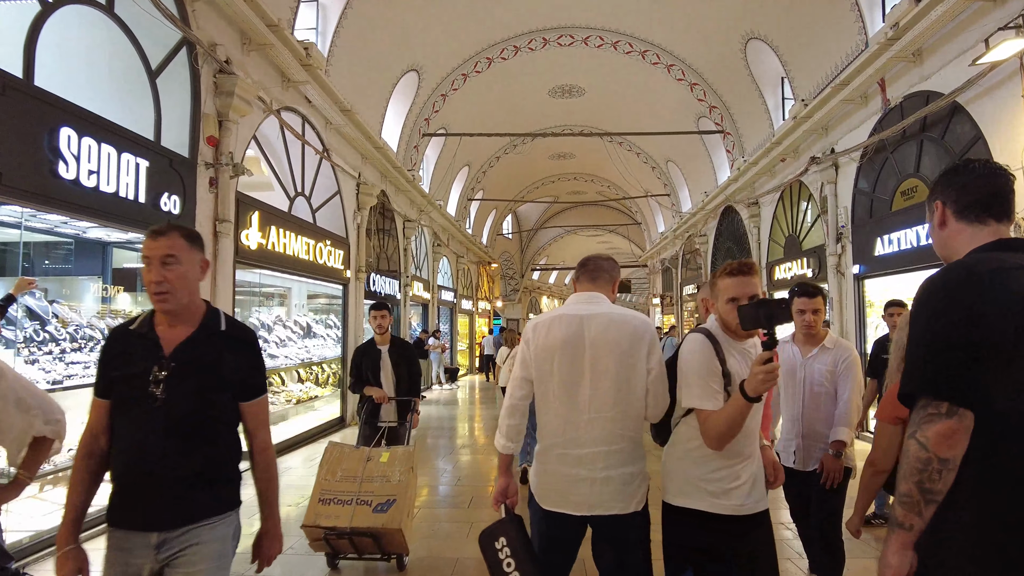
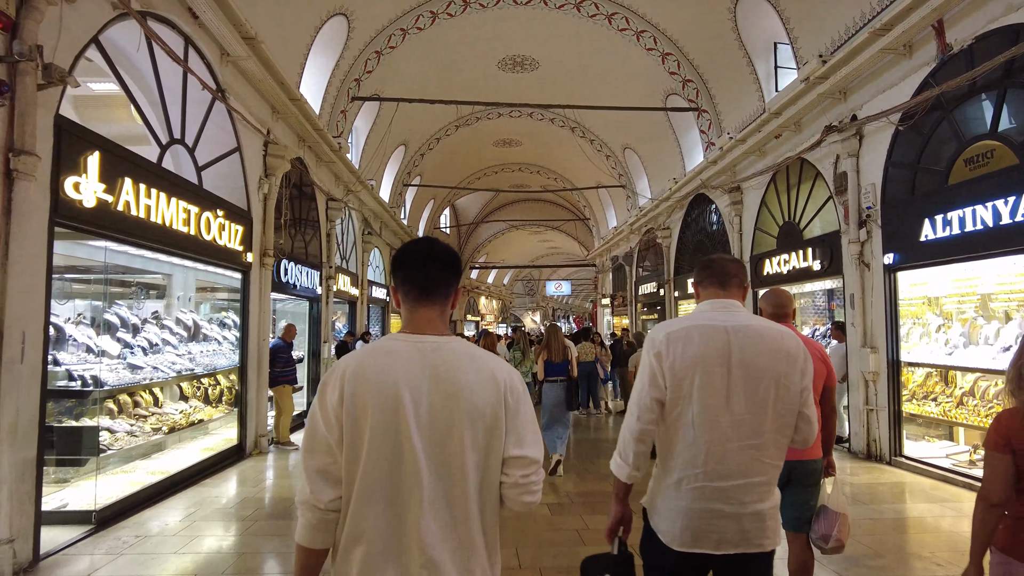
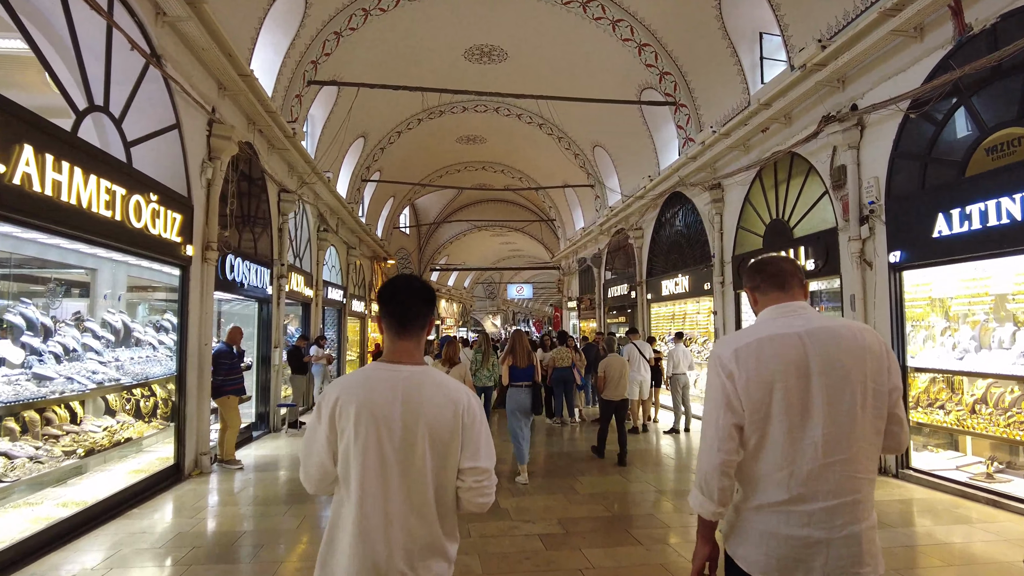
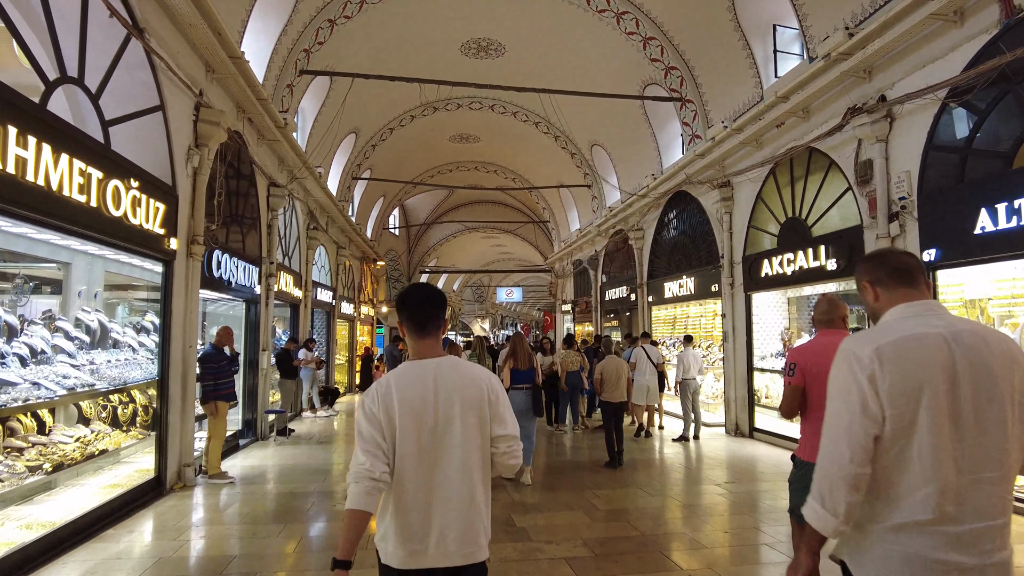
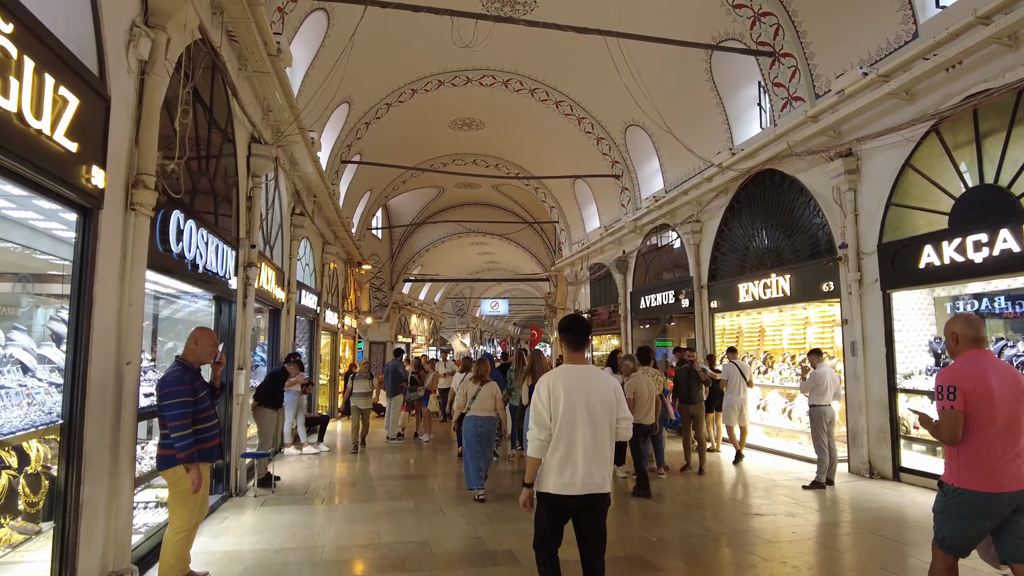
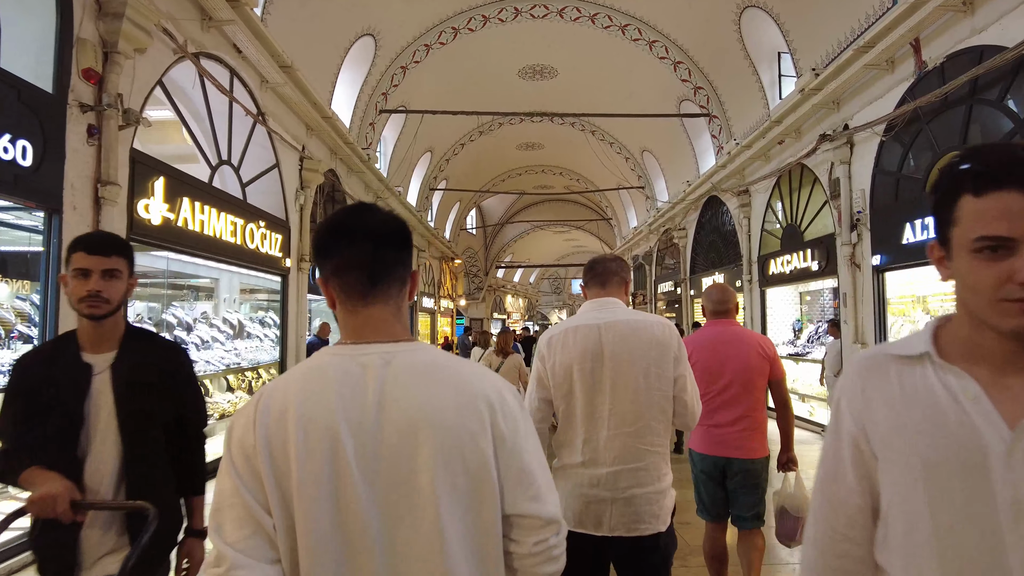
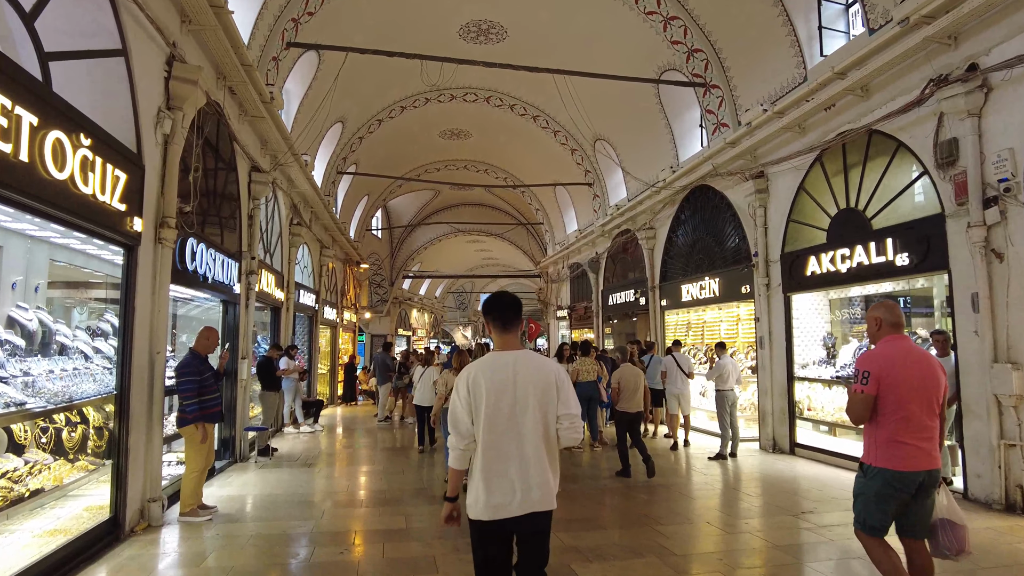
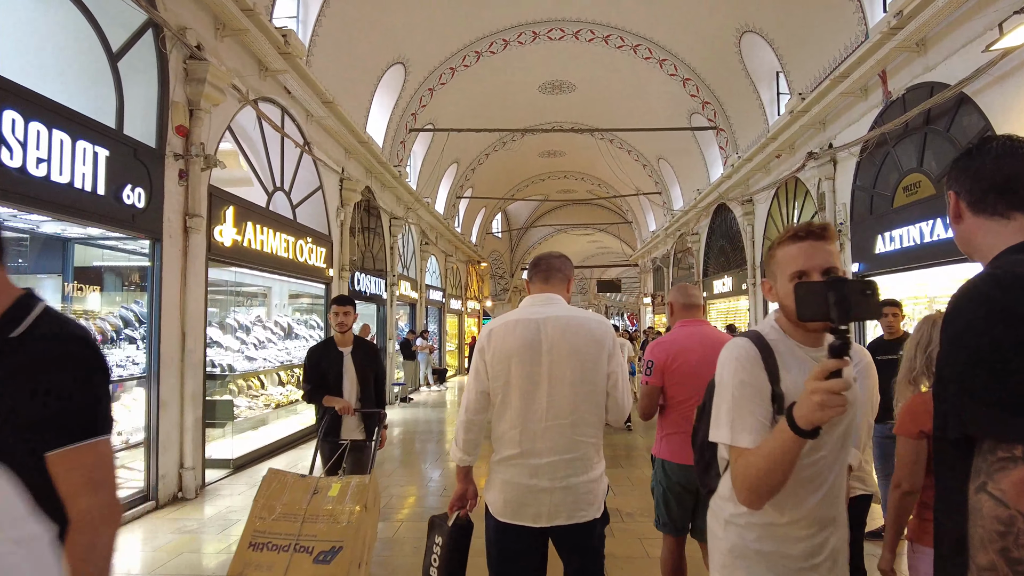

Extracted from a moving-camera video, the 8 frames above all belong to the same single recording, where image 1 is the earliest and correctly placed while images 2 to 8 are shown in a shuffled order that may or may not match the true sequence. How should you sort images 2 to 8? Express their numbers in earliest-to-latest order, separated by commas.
8, 6, 2, 3, 4, 7, 5
